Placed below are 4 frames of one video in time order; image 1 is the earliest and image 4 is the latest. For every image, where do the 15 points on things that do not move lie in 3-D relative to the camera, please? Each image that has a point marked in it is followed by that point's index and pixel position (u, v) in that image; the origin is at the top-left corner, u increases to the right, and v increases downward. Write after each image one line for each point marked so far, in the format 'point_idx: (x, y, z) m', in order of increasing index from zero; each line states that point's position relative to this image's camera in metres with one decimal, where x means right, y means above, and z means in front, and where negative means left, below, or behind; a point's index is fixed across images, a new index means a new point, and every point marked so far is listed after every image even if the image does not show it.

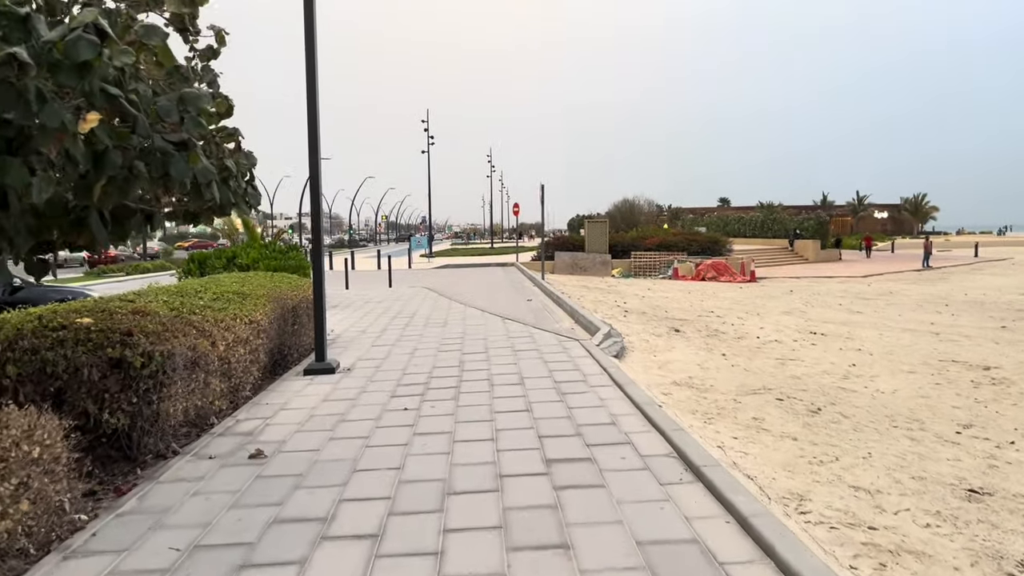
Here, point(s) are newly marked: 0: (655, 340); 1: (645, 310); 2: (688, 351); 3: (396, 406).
0: (+1.6, -0.6, +9.0) m
1: (+2.2, -0.4, +13.4) m
2: (+1.8, -0.7, +8.5) m
3: (-0.8, -0.8, +5.5) m
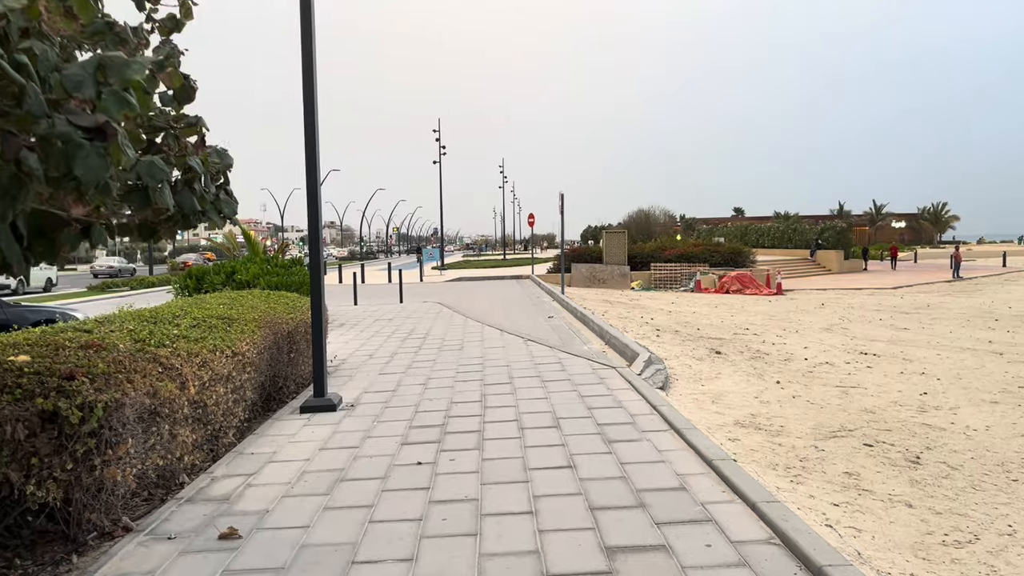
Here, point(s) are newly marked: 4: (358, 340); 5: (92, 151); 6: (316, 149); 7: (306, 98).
0: (+1.8, -0.8, +8.0) m
1: (+2.5, -0.6, +12.4) m
2: (+2.1, -0.8, +7.6) m
3: (-0.6, -0.9, +4.5) m
4: (-1.9, -0.6, +10.2) m
5: (-1.0, +0.3, +1.9) m
6: (-1.4, +1.0, +5.9) m
7: (-1.5, +1.4, +6.1) m
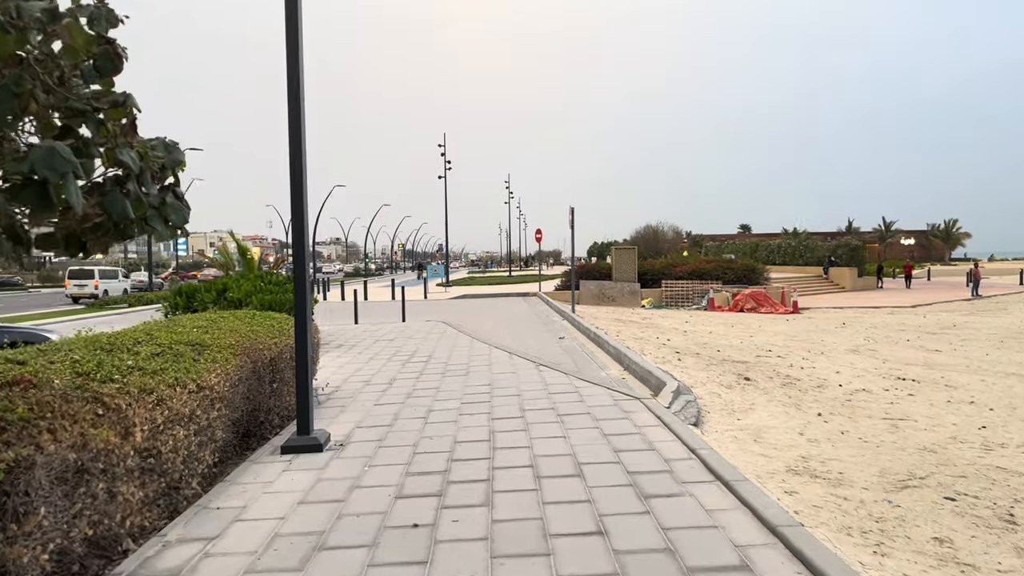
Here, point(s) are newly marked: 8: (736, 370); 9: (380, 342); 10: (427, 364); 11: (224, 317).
0: (+1.9, -0.9, +7.3) m
1: (+2.6, -0.9, +11.6) m
2: (+2.2, -1.0, +6.8) m
3: (-0.5, -1.0, +3.7) m
4: (-1.8, -0.9, +9.4) m
5: (-0.9, +0.3, +1.2) m
6: (-1.3, +0.9, +5.1) m
7: (-1.4, +1.3, +5.4) m
8: (+2.5, -0.9, +9.3) m
9: (-1.9, -0.8, +12.1) m
10: (-0.9, -0.8, +9.1) m
11: (-2.3, -0.2, +6.7) m
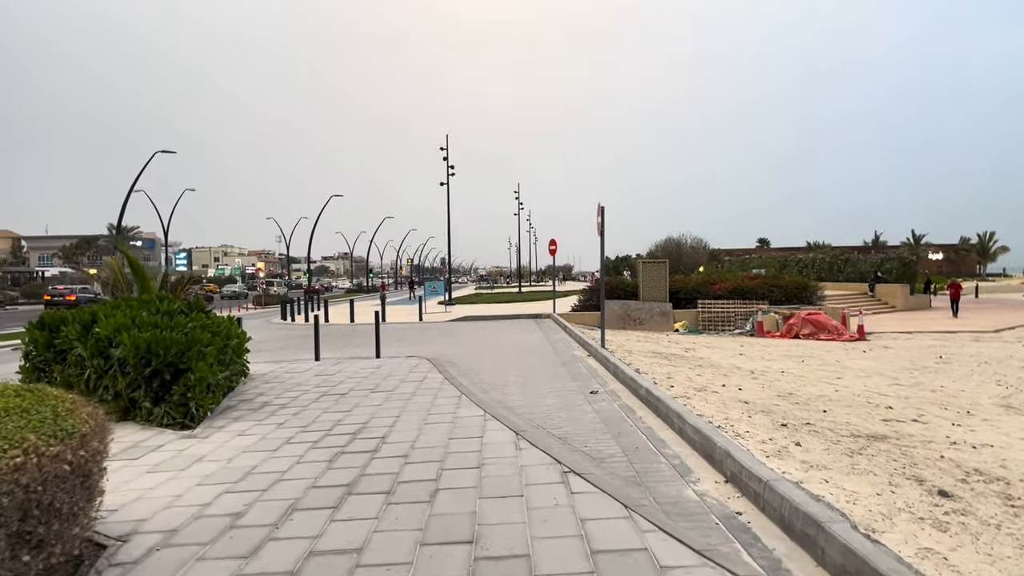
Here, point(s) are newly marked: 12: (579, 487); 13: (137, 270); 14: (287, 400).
0: (+1.9, -1.2, +3.5) m
1: (+2.7, -1.2, +7.8) m
2: (+2.2, -1.2, +3.0) m
3: (-0.5, -1.2, -0.1) m
4: (-1.7, -1.1, +5.6) m
5: (-1.0, +0.1, -2.6) m
6: (-1.3, +0.7, +1.4) m
7: (-1.4, +1.1, +1.7) m
8: (+2.6, -1.2, +5.5) m
9: (-1.9, -1.1, +8.3) m
10: (-0.9, -1.1, +5.3) m
11: (-2.3, -0.4, +2.9) m
12: (+0.4, -1.0, +4.4) m
13: (-3.9, +0.2, +8.7) m
14: (-2.2, -1.1, +8.1) m
